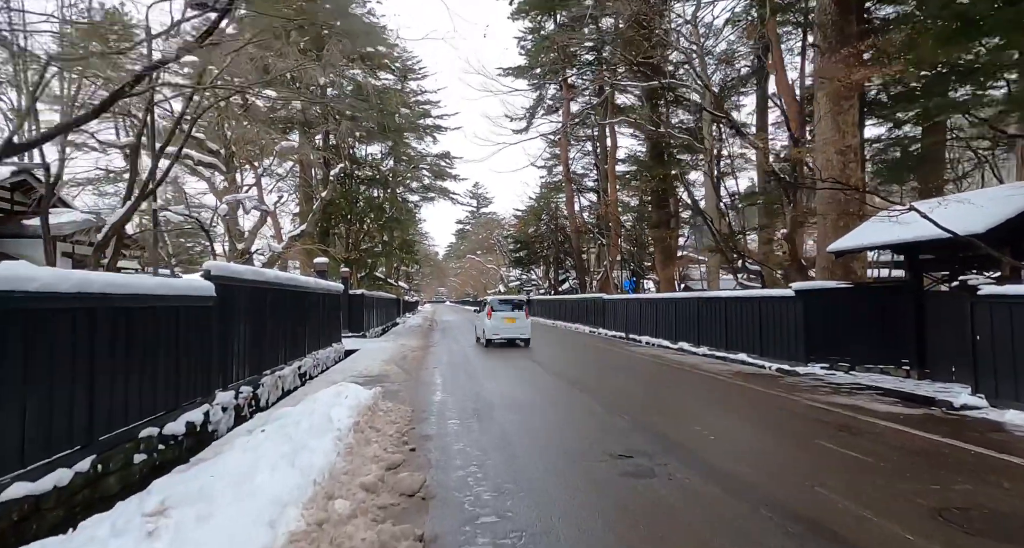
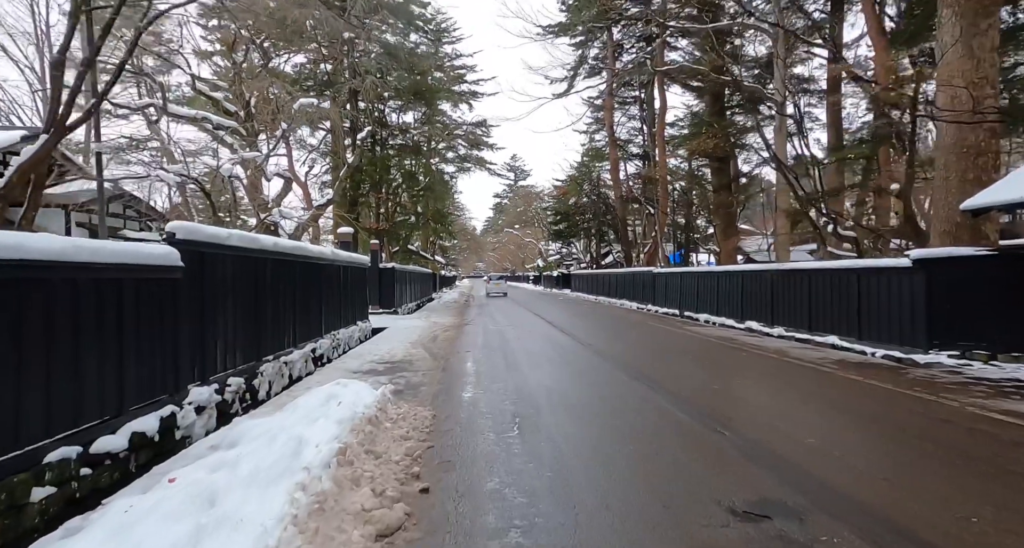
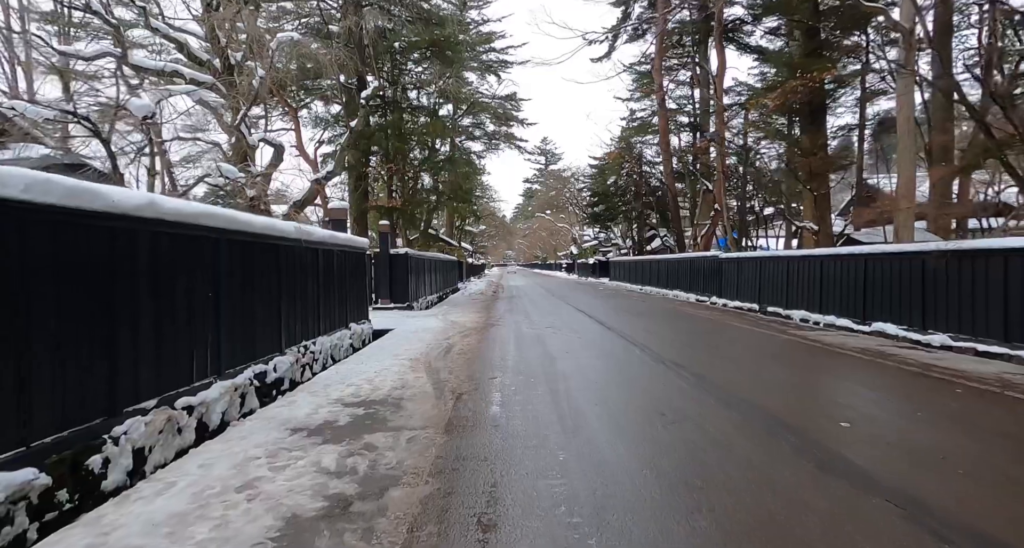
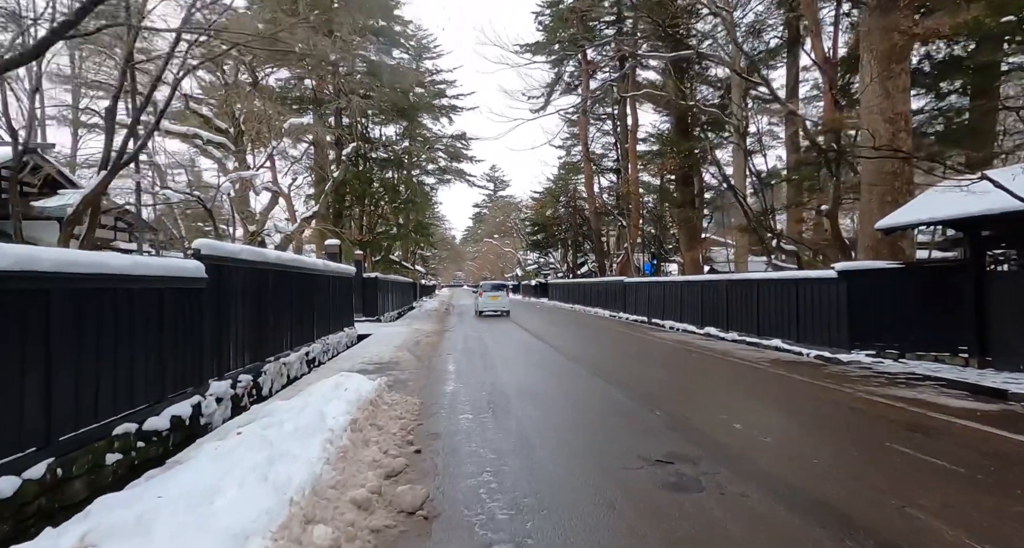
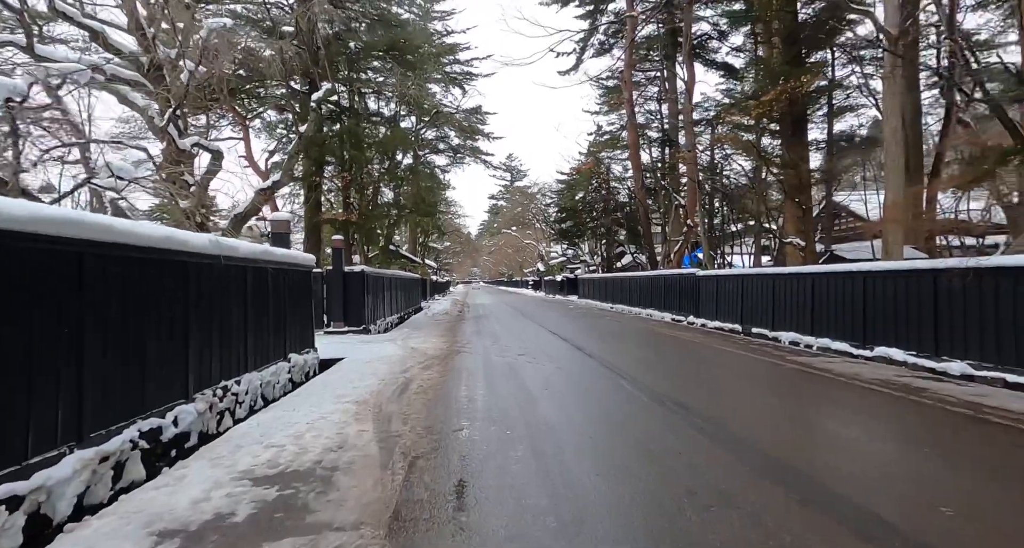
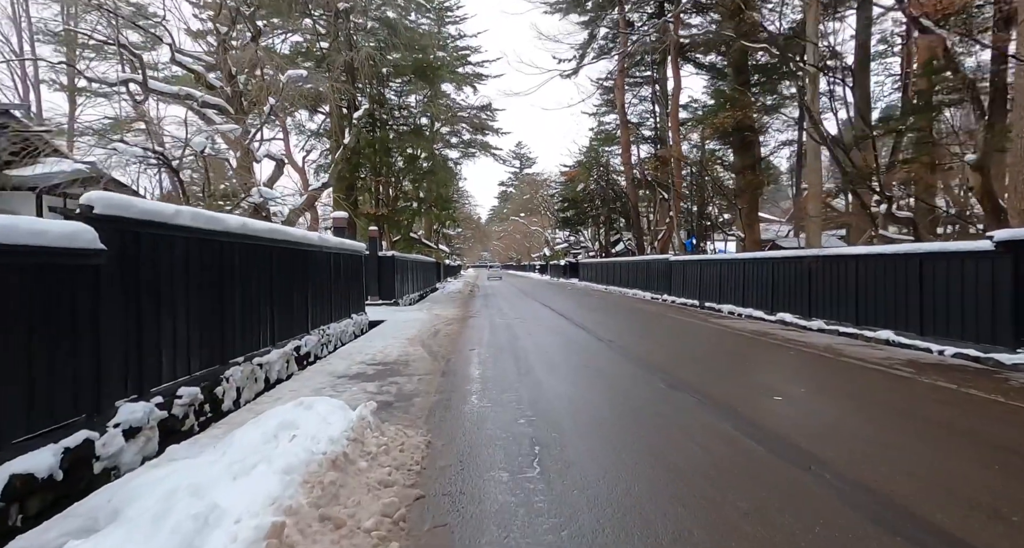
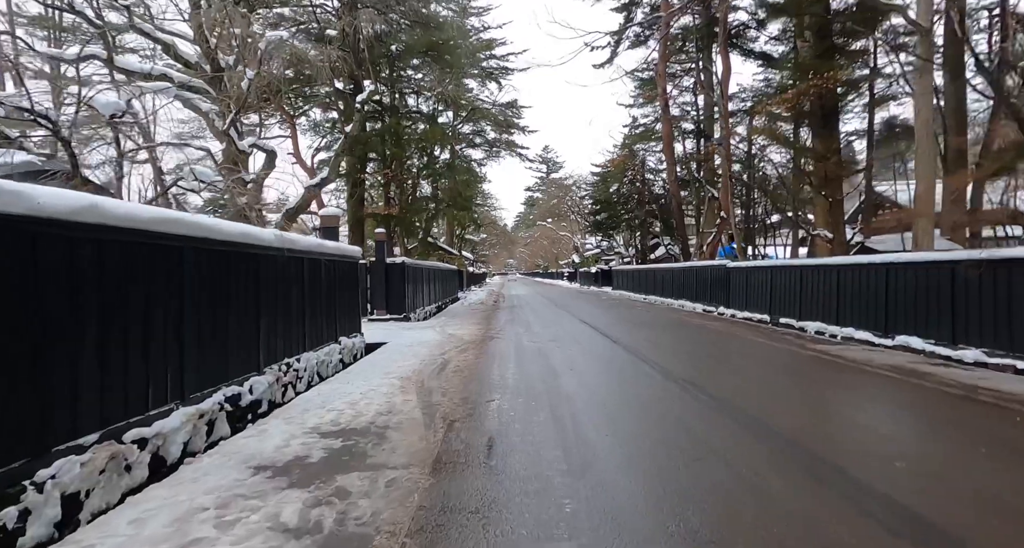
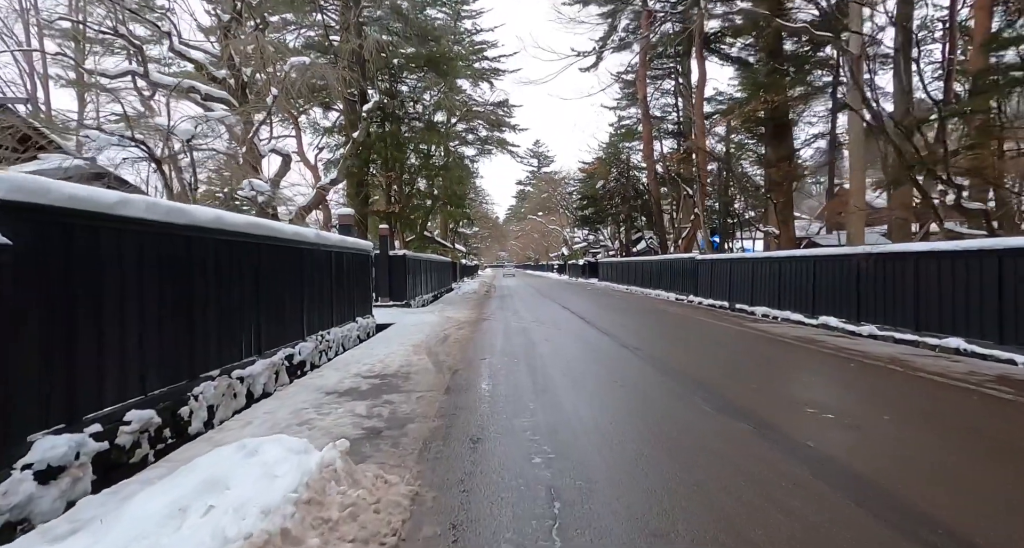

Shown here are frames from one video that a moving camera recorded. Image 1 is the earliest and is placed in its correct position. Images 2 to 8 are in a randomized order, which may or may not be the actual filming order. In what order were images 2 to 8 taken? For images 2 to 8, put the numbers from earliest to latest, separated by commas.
4, 2, 6, 8, 3, 7, 5
